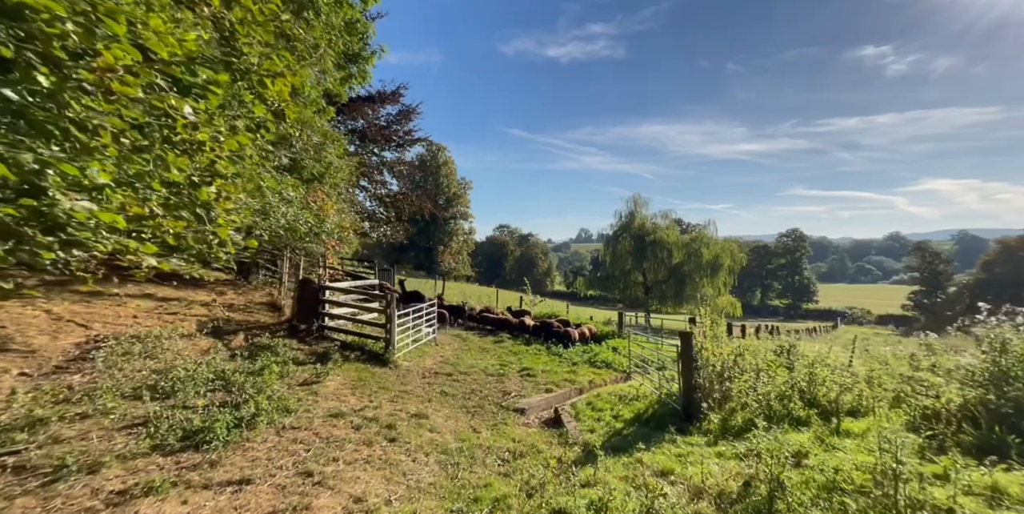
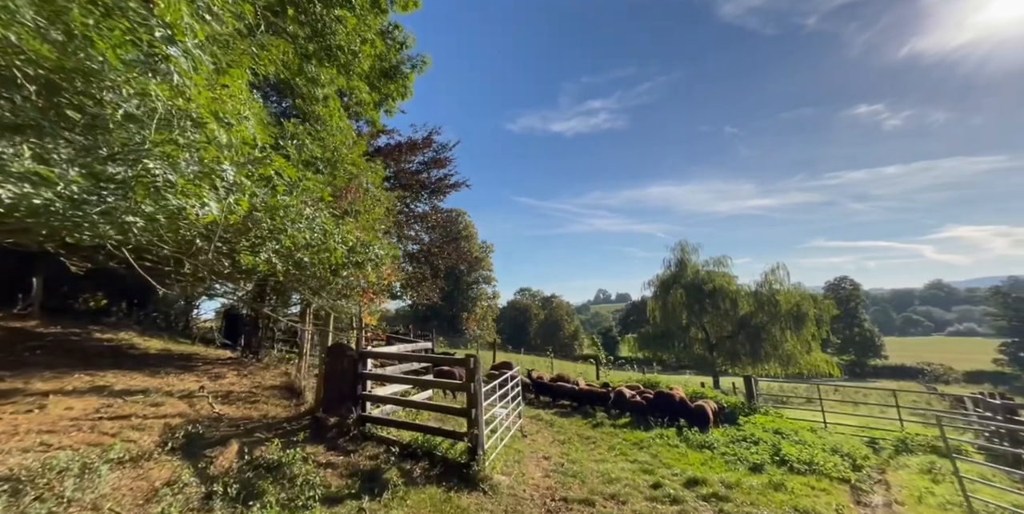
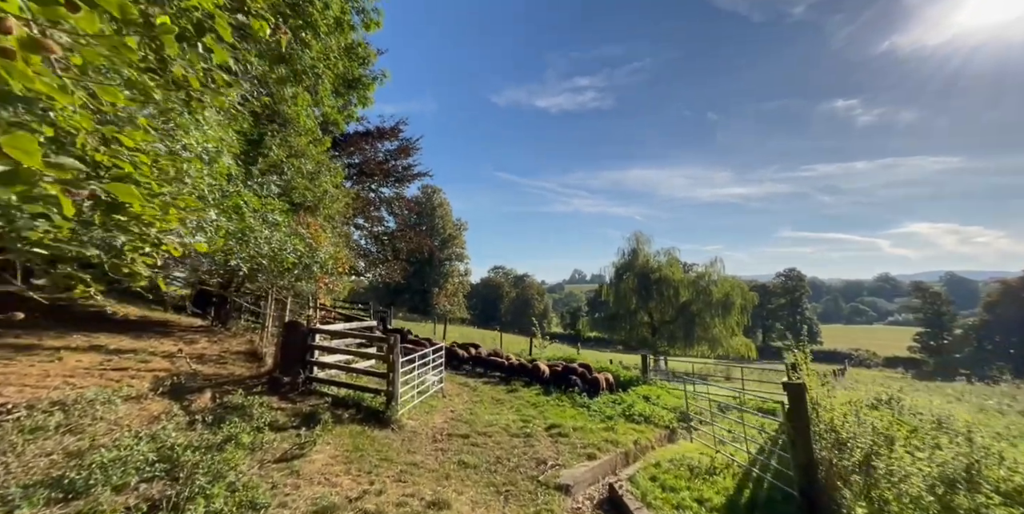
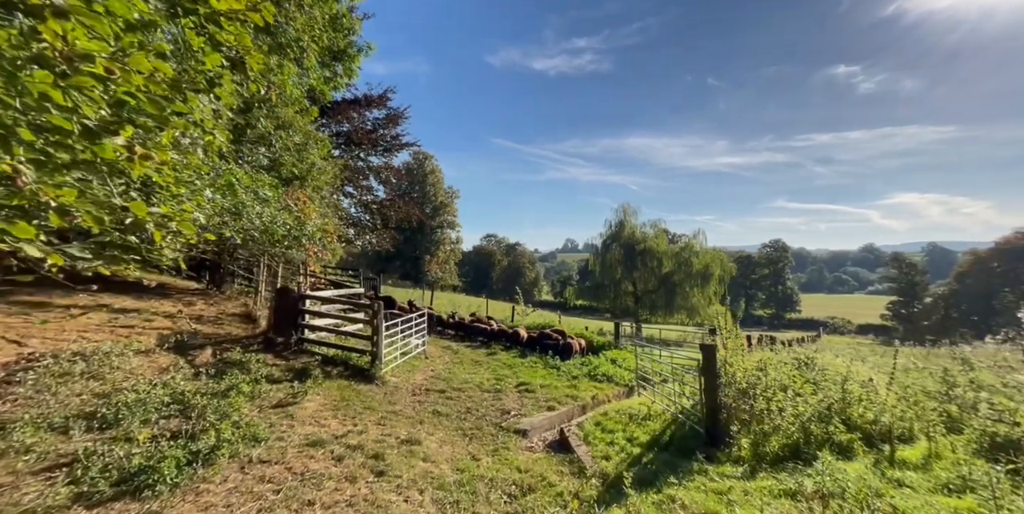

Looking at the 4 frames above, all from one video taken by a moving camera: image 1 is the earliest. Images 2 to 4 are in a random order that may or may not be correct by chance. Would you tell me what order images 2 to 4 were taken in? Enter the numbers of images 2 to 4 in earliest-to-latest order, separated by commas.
4, 3, 2
